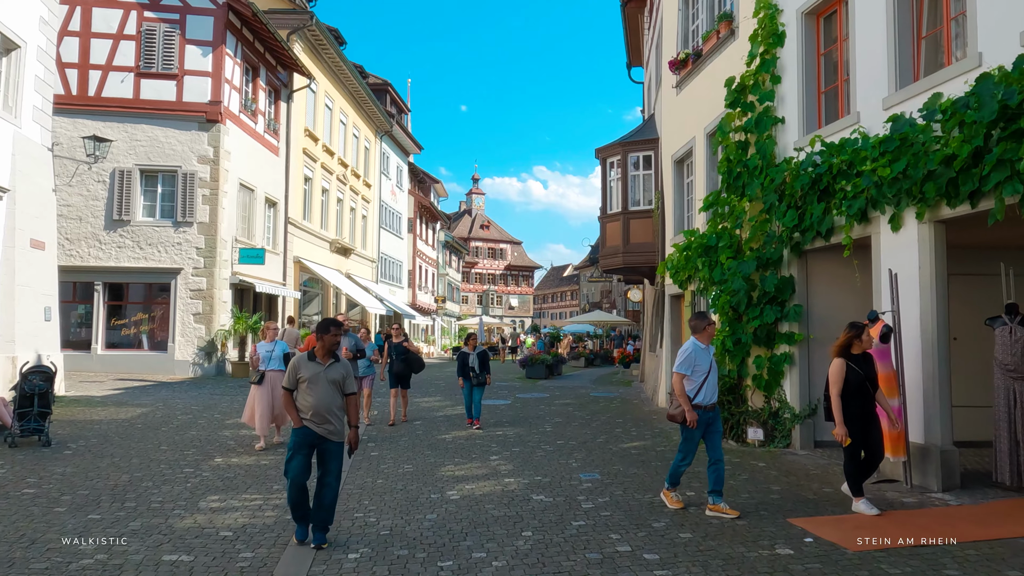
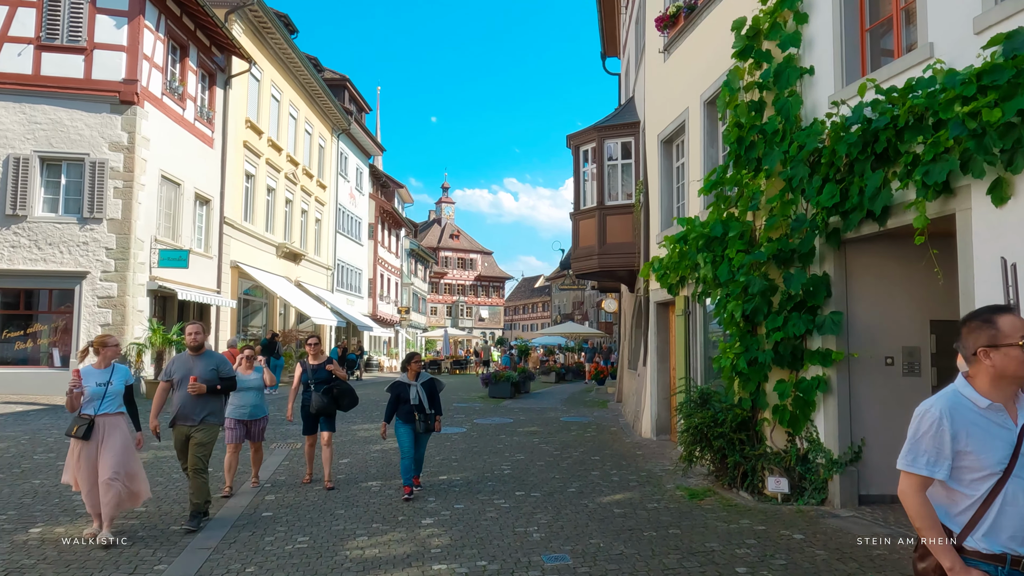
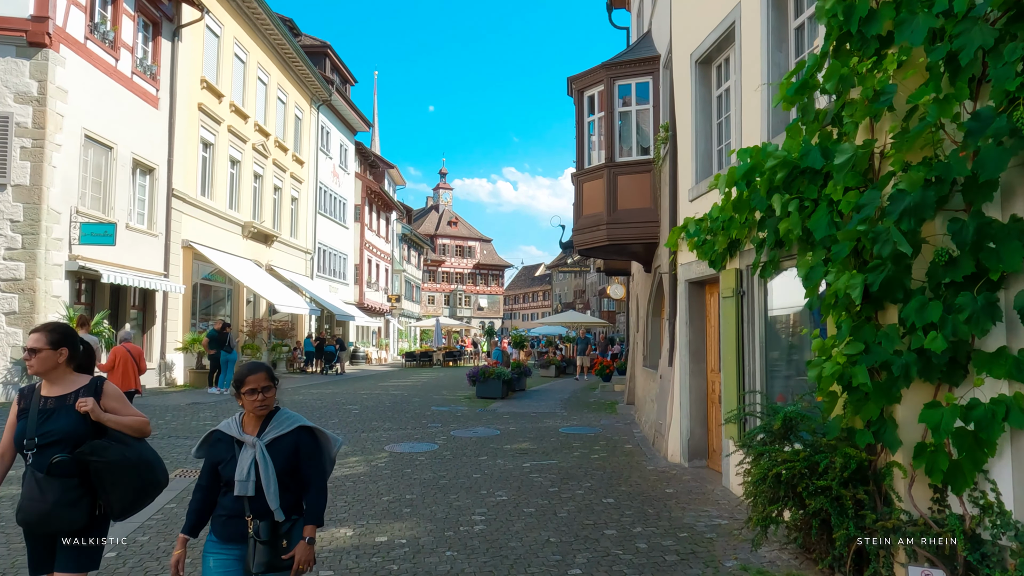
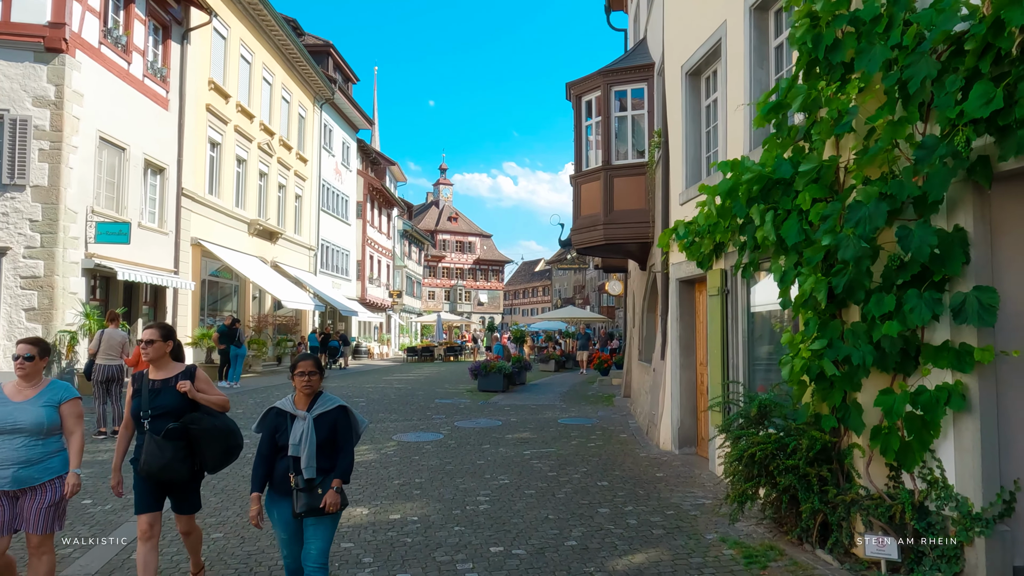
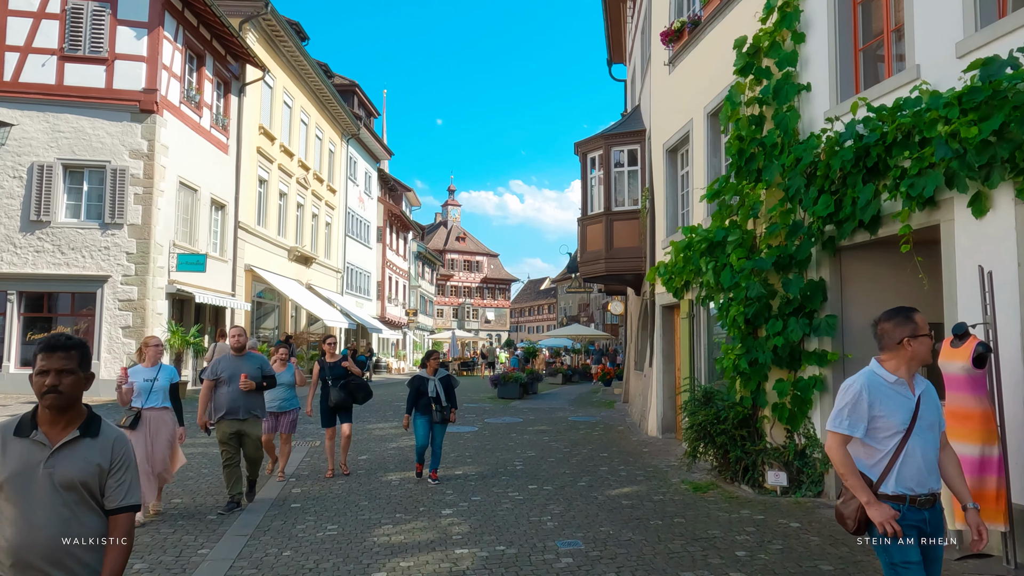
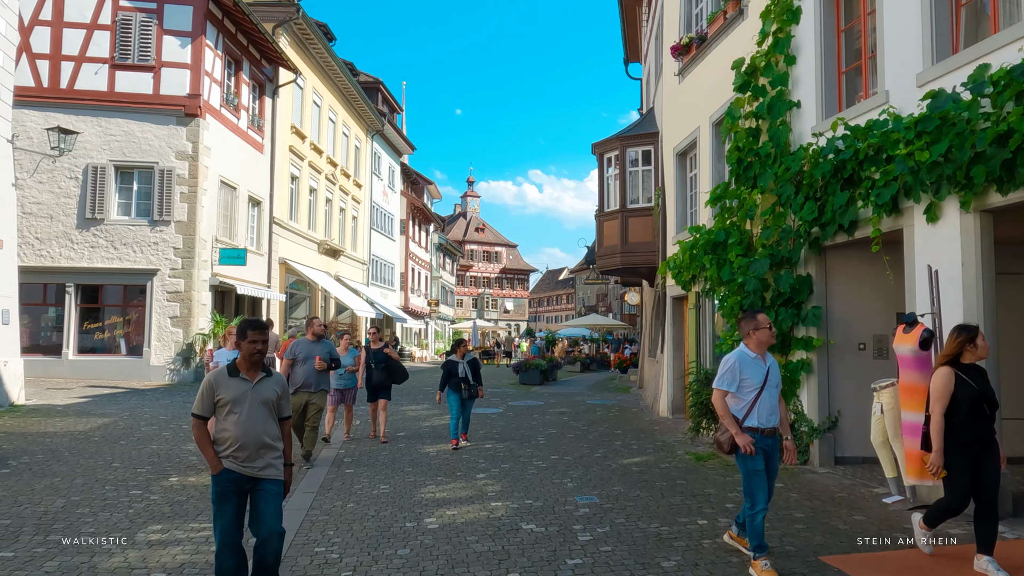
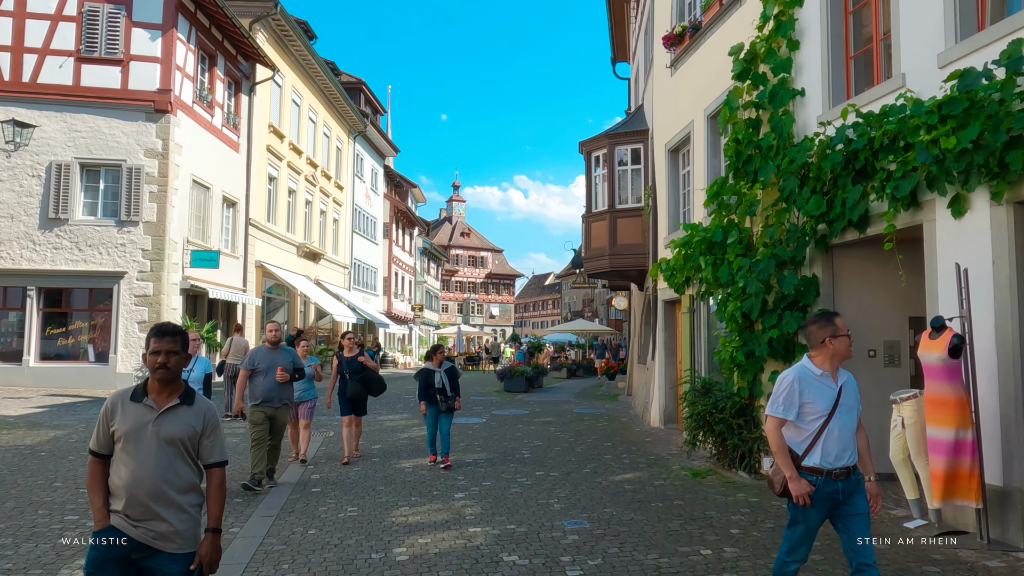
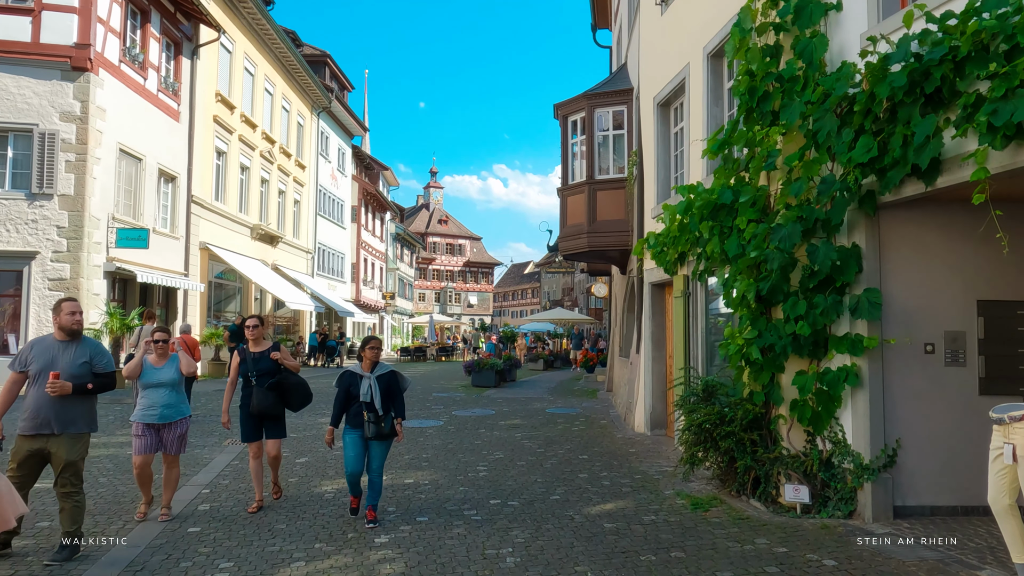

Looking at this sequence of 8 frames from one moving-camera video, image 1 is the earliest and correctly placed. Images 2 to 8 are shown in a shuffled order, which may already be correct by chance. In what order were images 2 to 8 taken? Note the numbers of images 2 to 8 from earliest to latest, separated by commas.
6, 7, 5, 2, 8, 4, 3
